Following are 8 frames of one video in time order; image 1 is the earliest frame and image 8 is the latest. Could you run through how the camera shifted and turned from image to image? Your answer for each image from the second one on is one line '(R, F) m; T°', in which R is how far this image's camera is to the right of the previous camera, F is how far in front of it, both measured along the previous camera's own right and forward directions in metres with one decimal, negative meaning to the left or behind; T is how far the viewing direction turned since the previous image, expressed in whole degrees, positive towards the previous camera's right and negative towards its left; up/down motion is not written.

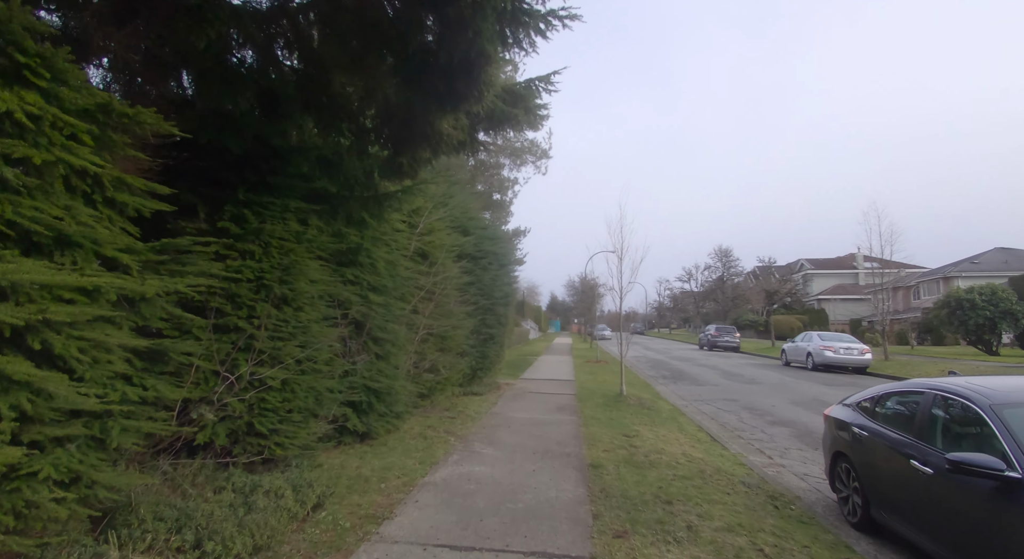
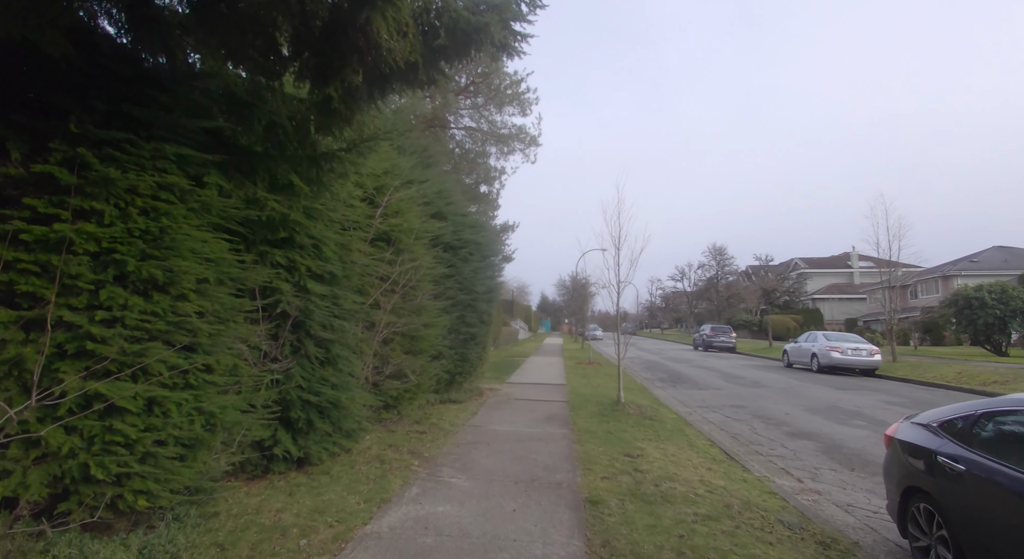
(+0.1, +1.3) m; +1°
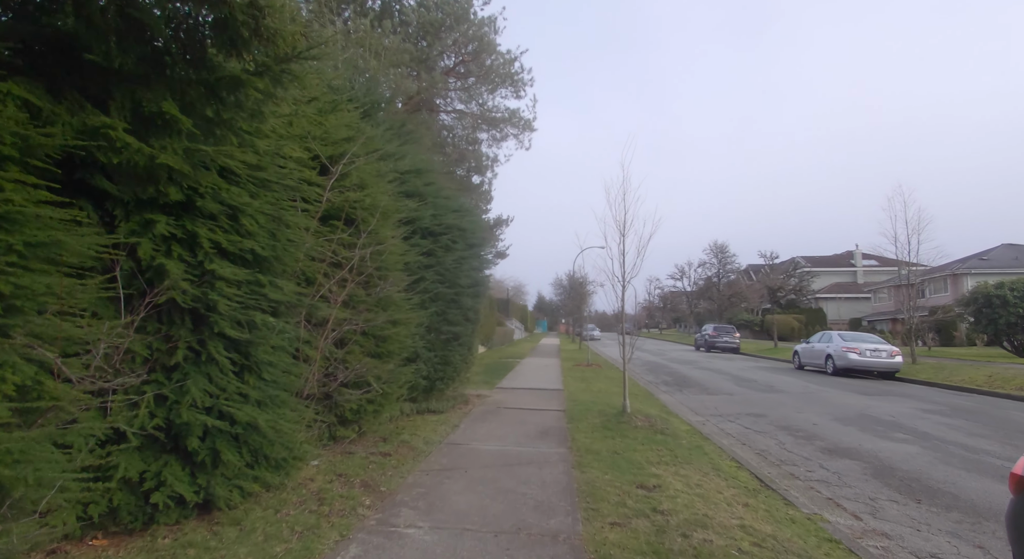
(+0.1, +1.3) m; 0°
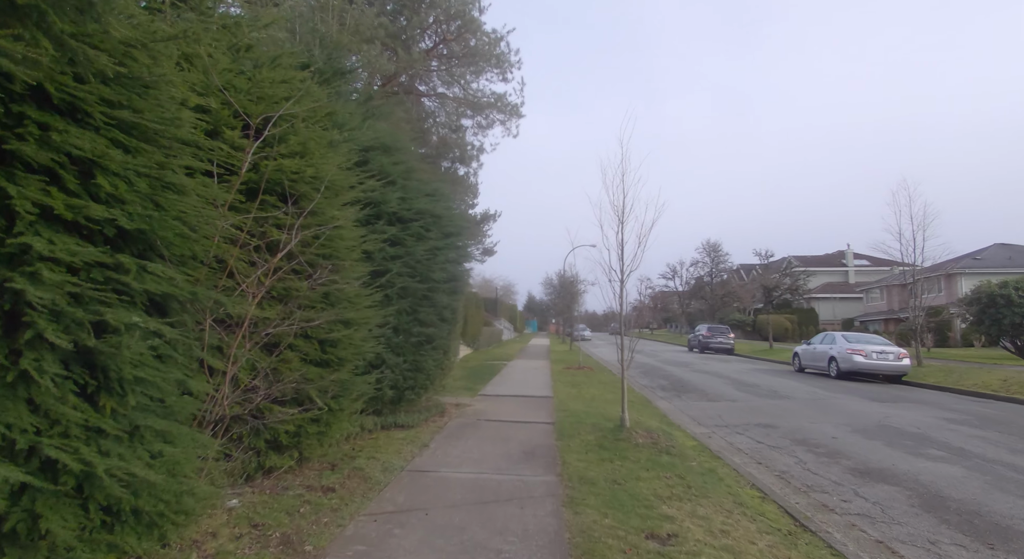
(+0.1, +1.1) m; +1°
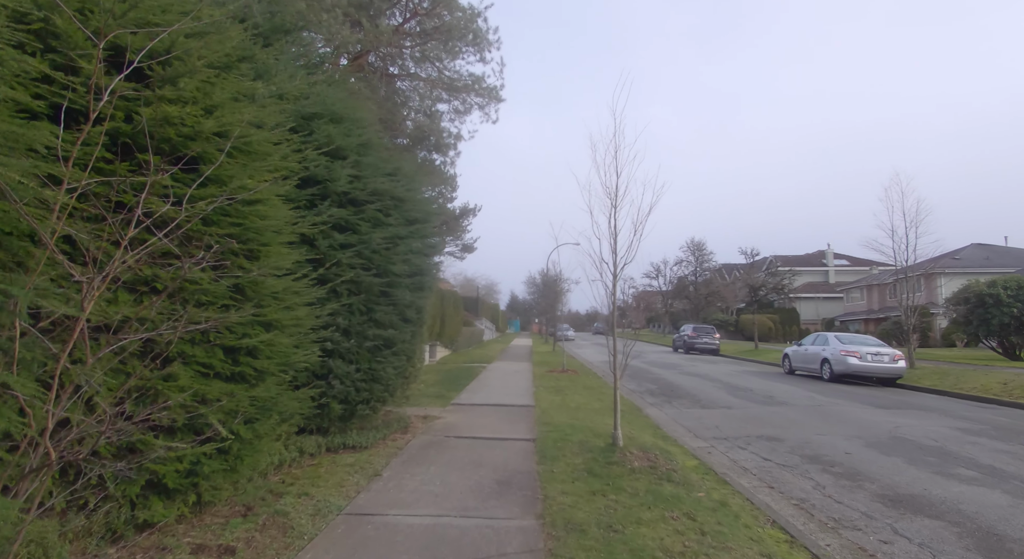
(+0.1, +1.1) m; +2°
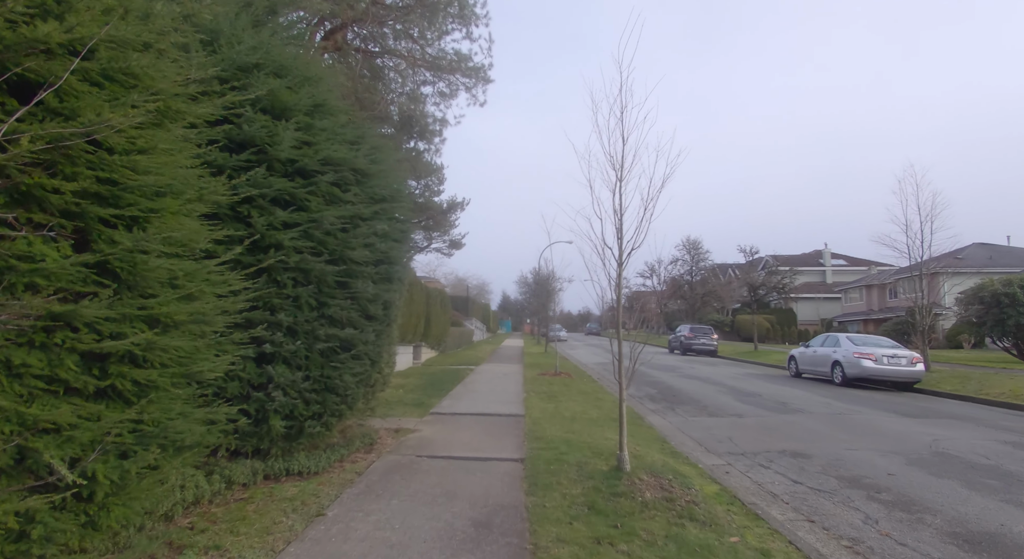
(+0.1, +1.1) m; +1°
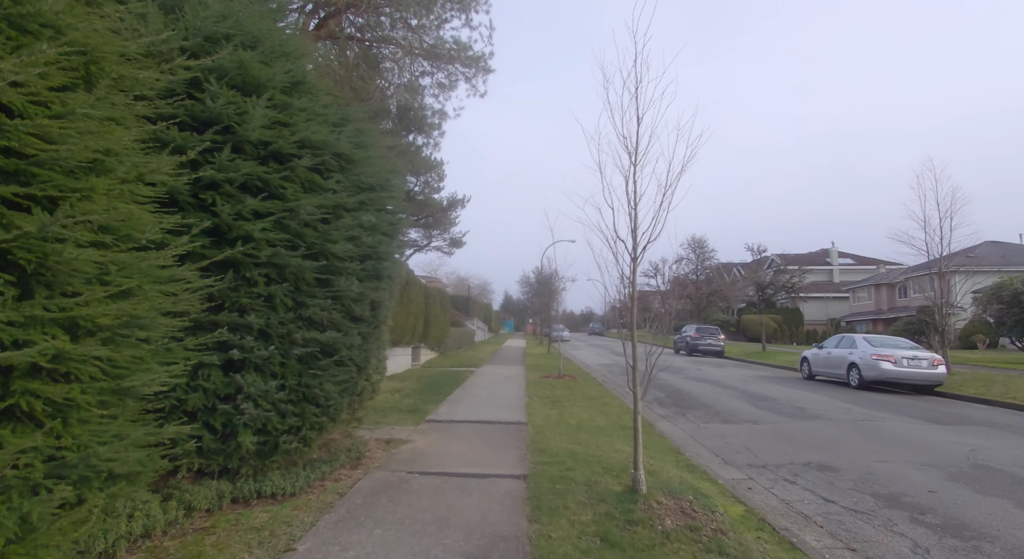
(0.0, +0.6) m; 0°
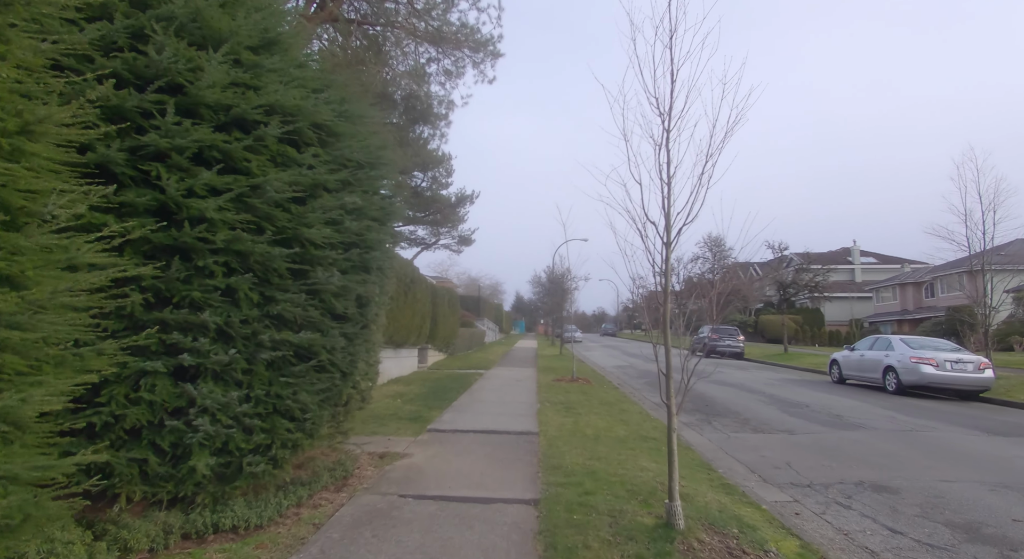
(0.0, +0.8) m; -1°
